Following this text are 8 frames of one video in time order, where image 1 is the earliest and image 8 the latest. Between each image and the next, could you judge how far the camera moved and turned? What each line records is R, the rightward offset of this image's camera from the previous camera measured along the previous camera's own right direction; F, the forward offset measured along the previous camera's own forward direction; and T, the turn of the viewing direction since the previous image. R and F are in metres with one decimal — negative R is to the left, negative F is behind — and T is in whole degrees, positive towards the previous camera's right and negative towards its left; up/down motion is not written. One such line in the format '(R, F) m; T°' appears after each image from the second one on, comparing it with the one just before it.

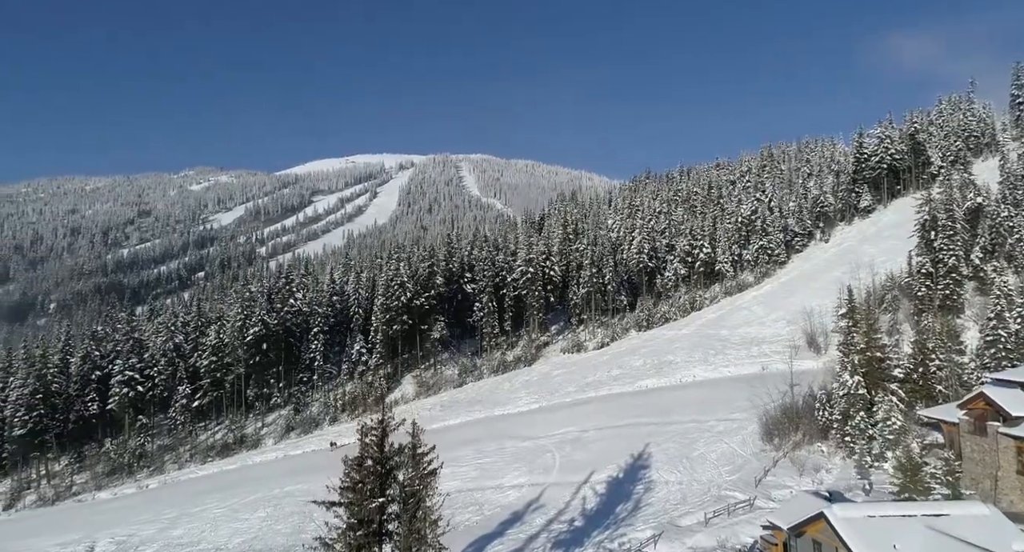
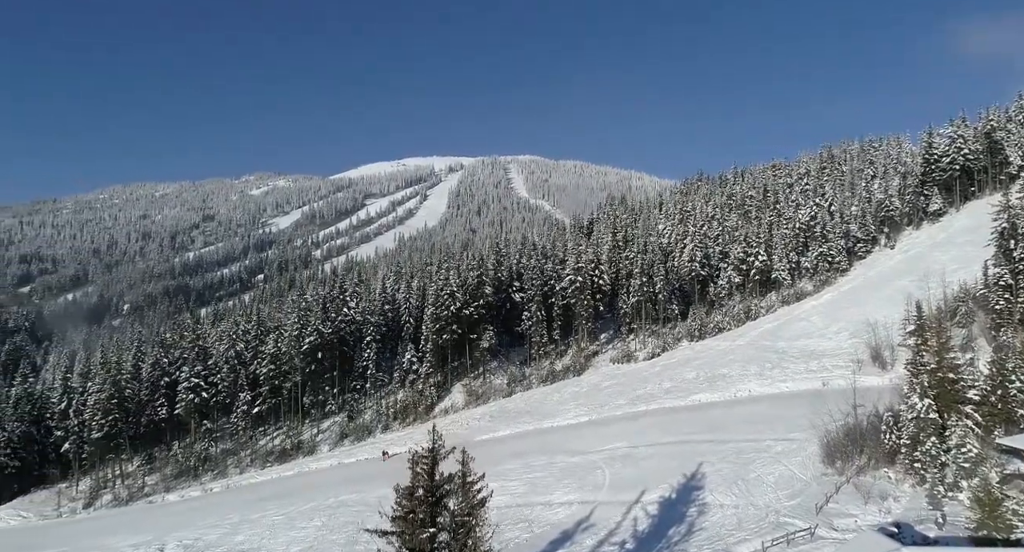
(+1.7, +2.5) m; -5°
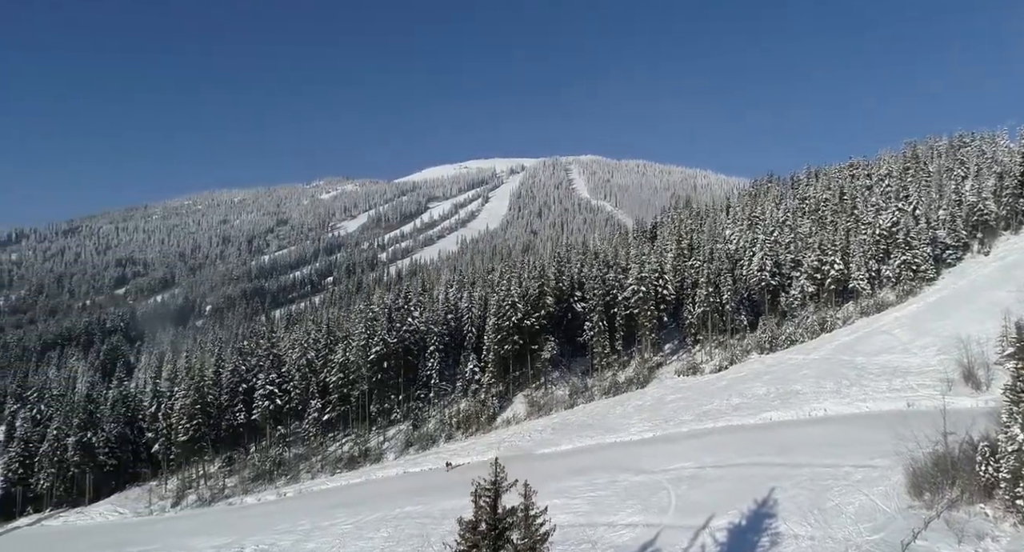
(+1.7, +3.0) m; -6°
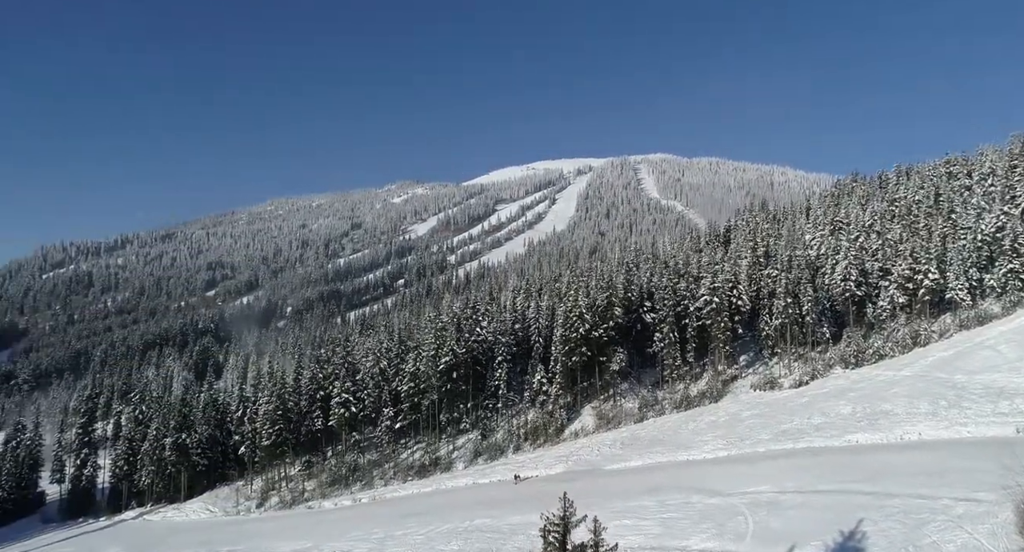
(+1.5, +3.1) m; -6°
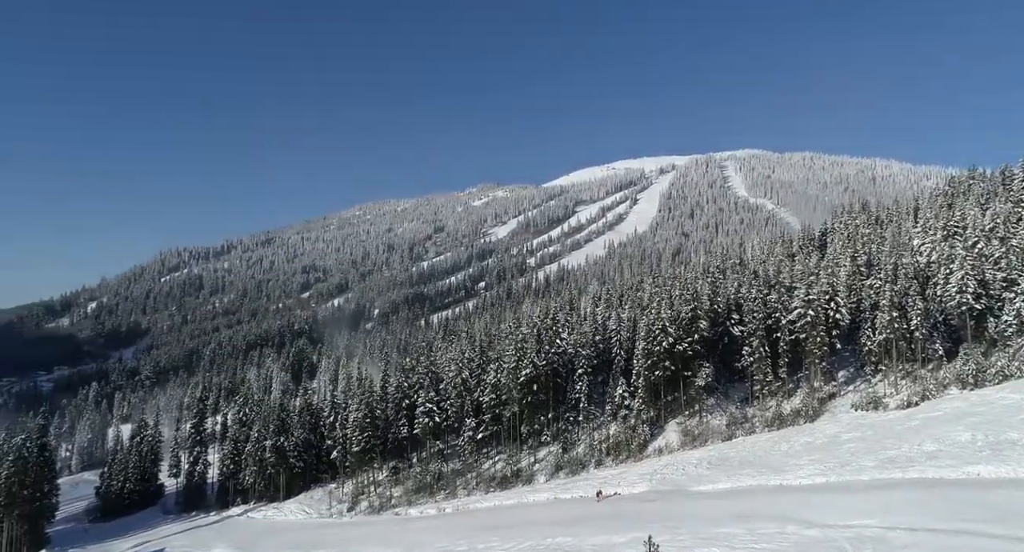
(+1.3, +3.6) m; -6°
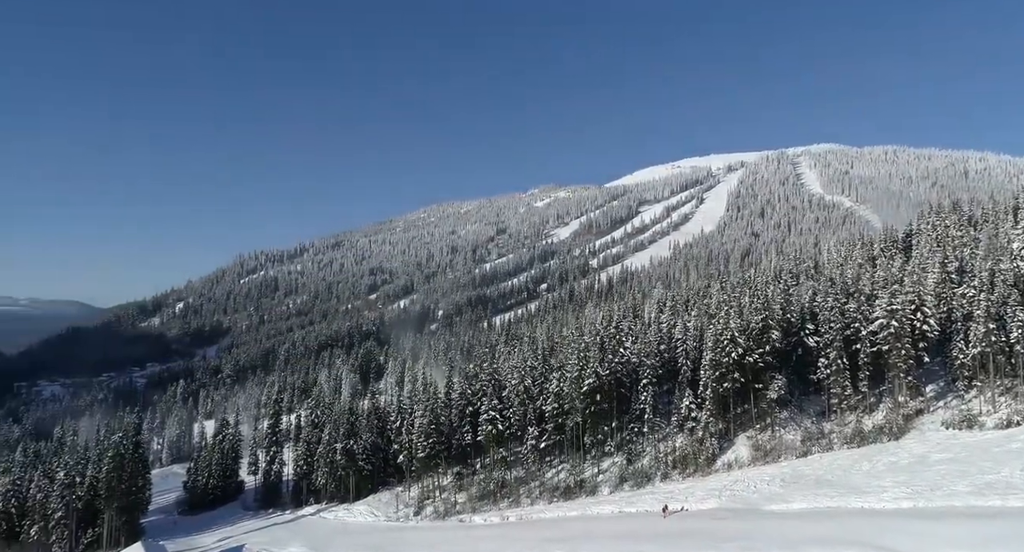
(+0.8, +2.7) m; -5°
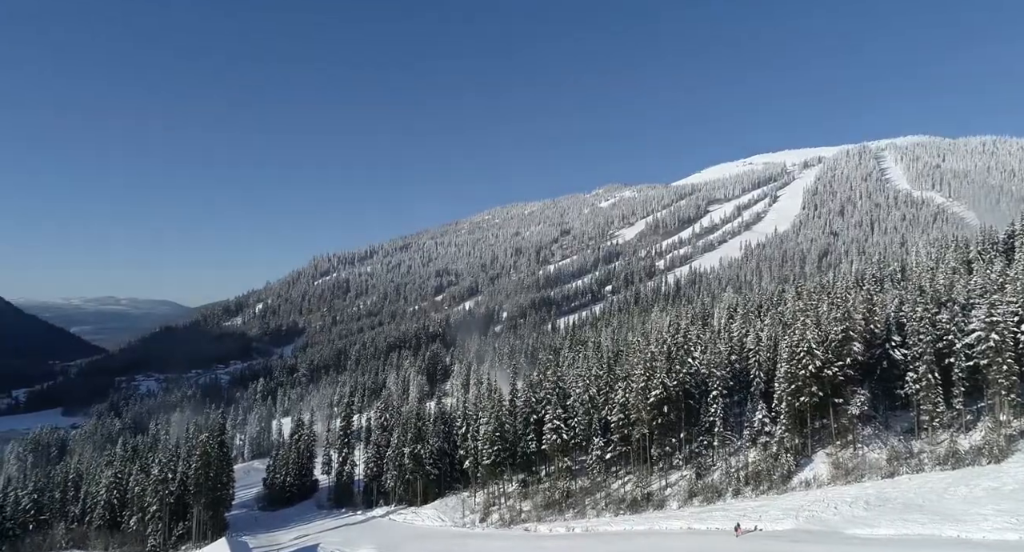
(+0.7, +2.9) m; -5°
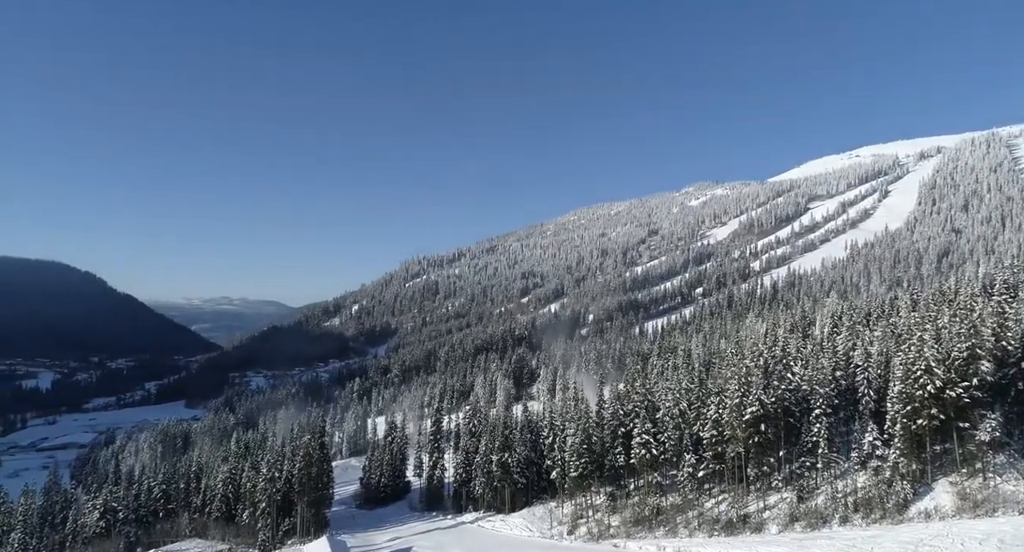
(+0.7, +4.1) m; -6°
